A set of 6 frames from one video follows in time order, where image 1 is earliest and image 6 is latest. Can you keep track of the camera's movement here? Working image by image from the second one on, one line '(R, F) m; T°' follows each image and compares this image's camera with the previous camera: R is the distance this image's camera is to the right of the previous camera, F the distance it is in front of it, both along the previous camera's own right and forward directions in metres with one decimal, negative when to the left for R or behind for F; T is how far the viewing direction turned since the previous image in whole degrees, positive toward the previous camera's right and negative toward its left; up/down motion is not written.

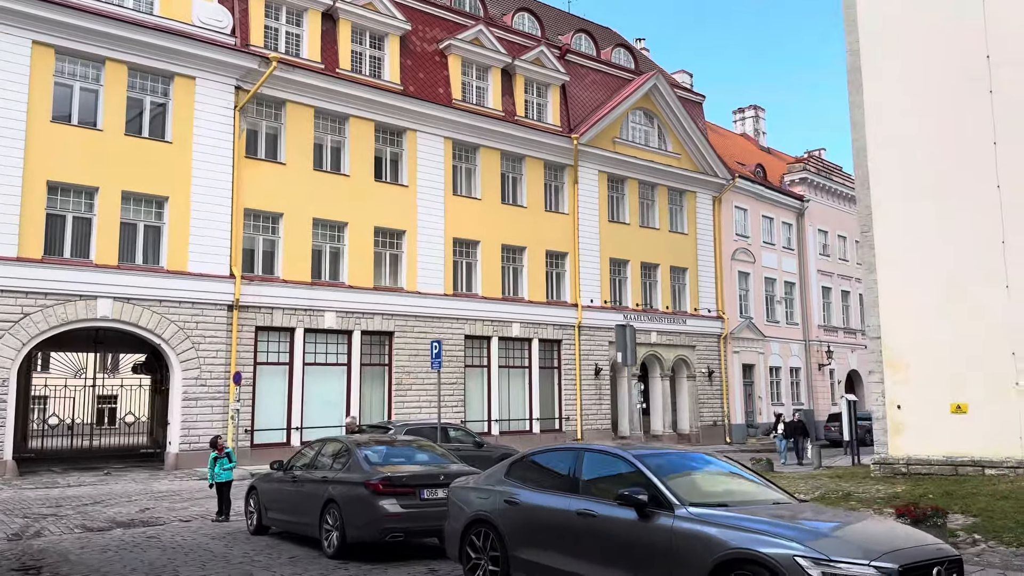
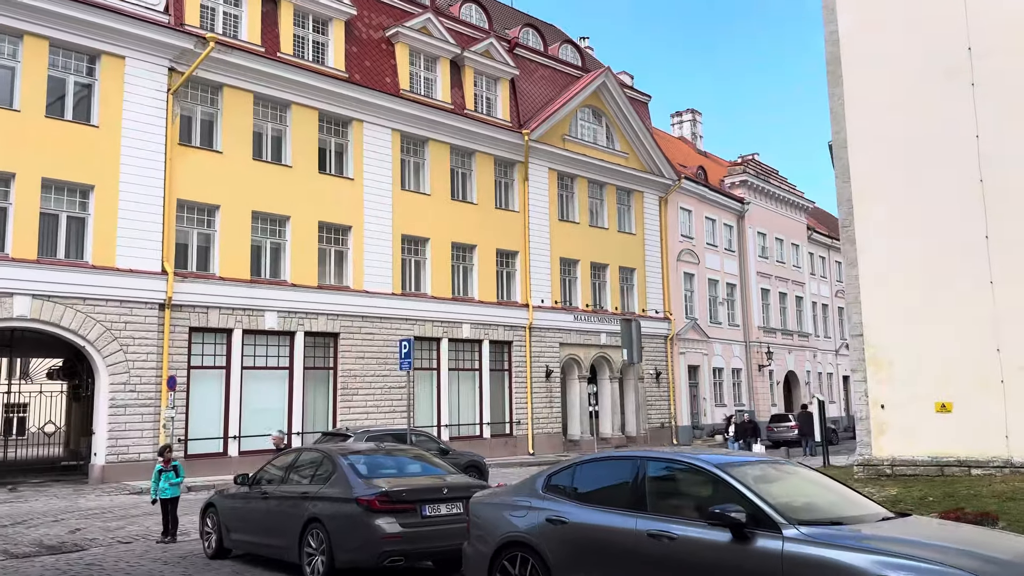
(-0.8, +1.0) m; +5°
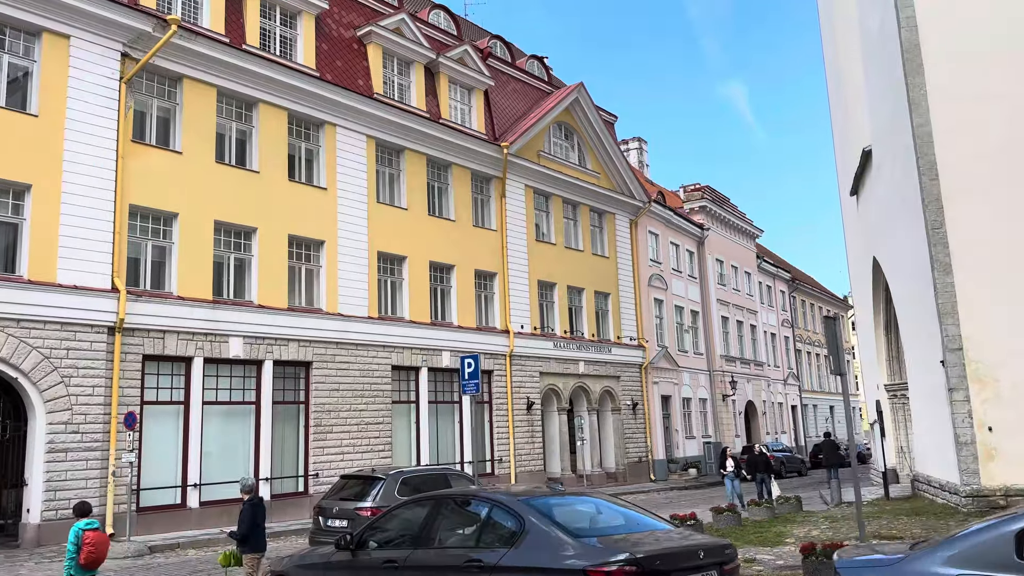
(-2.3, +2.3) m; +6°
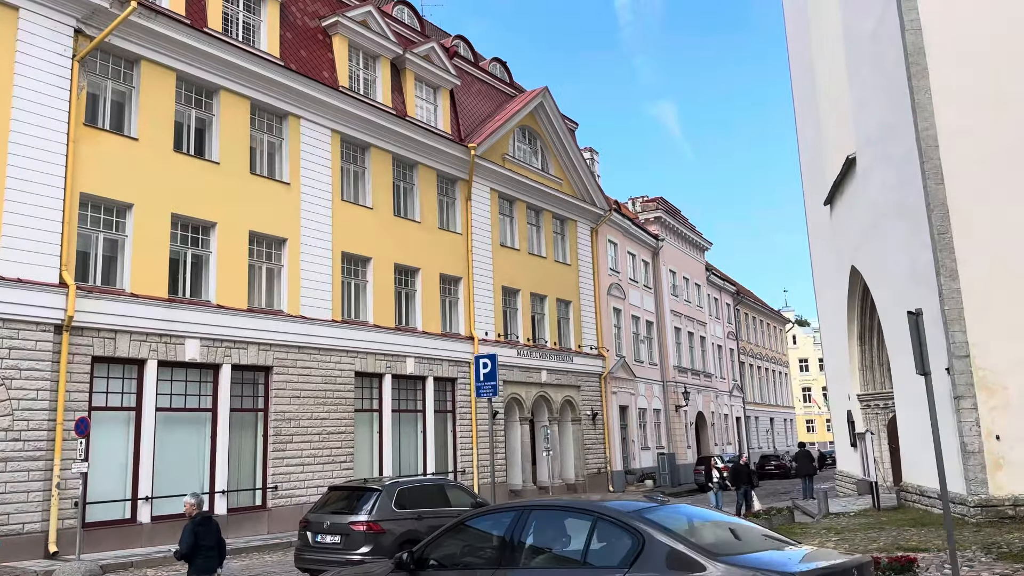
(-1.0, +0.8) m; +5°
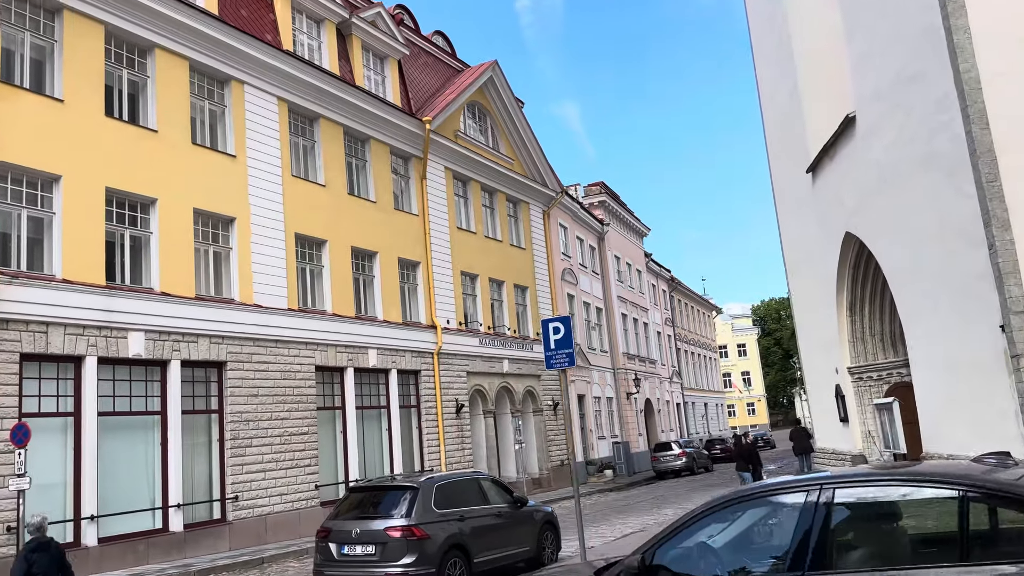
(-1.6, +1.7) m; +6°
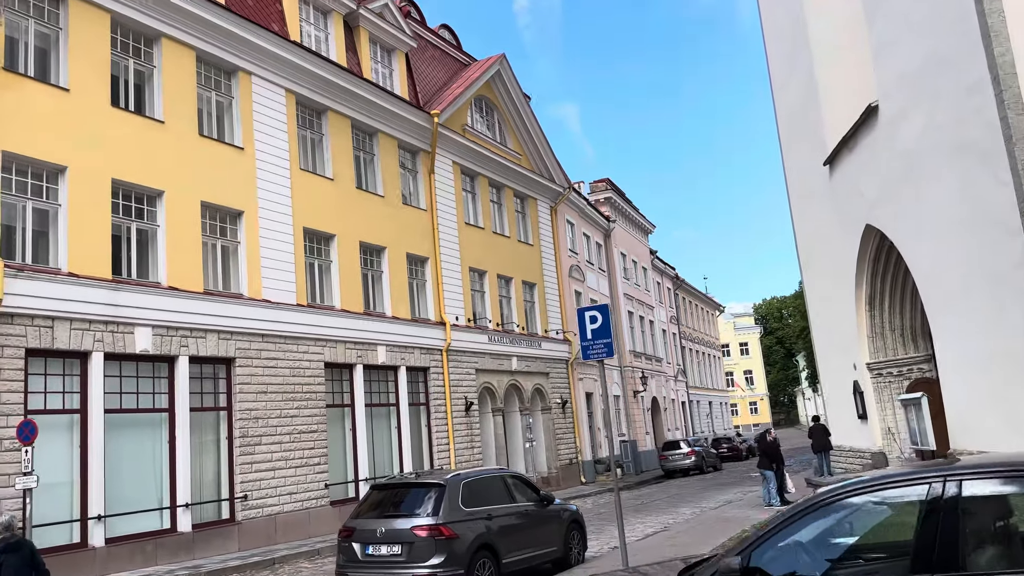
(-0.3, +0.4) m; 0°
